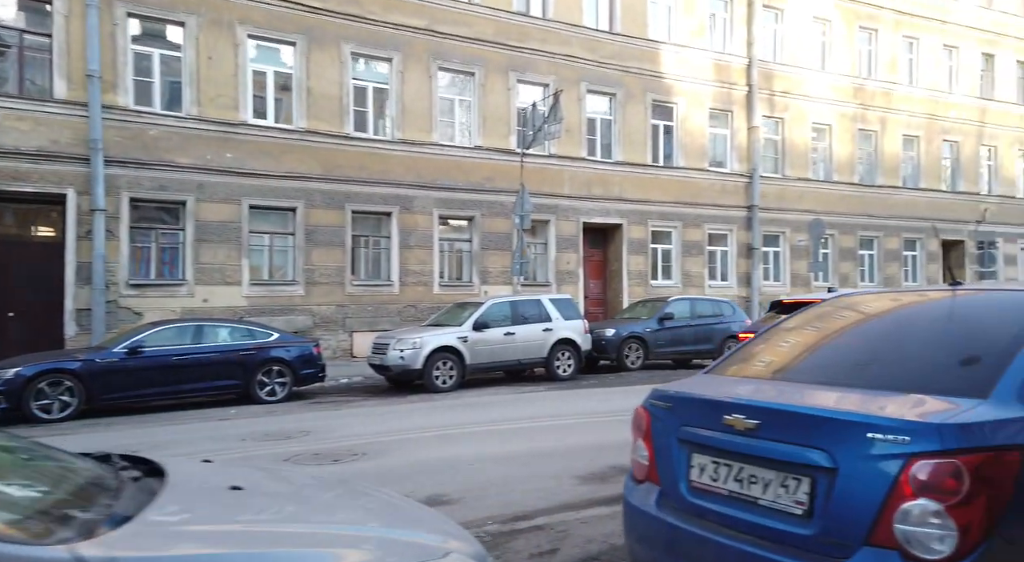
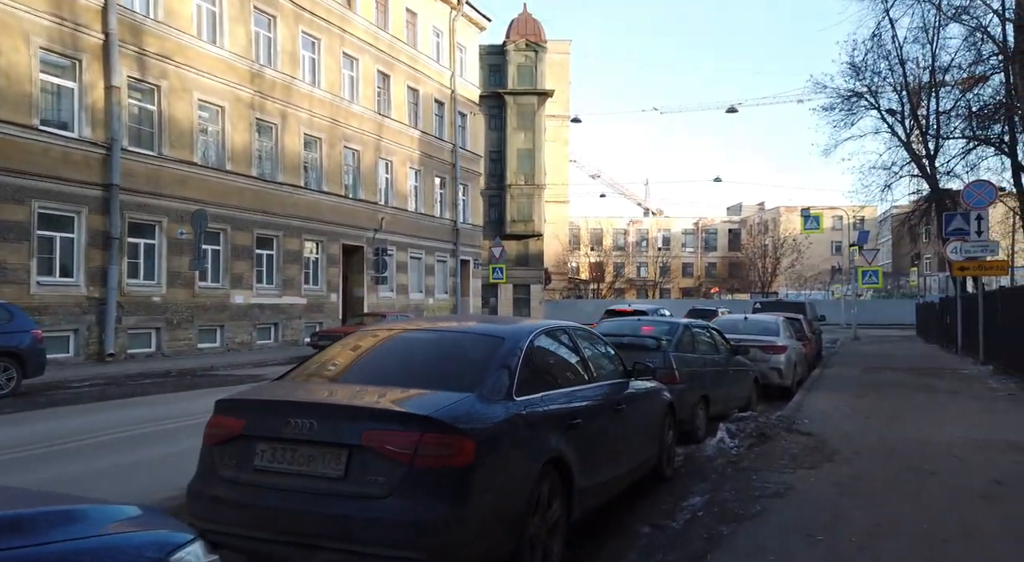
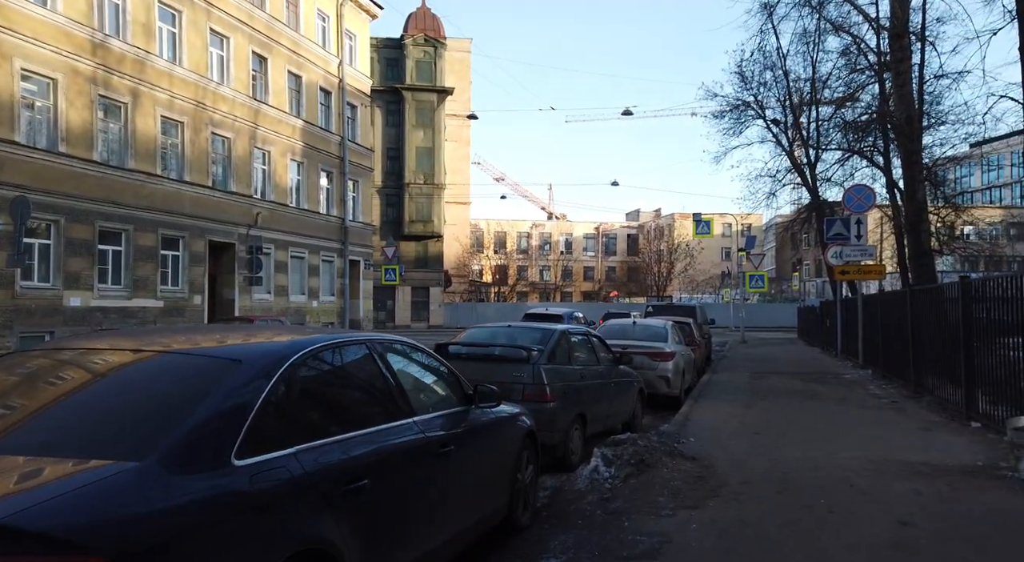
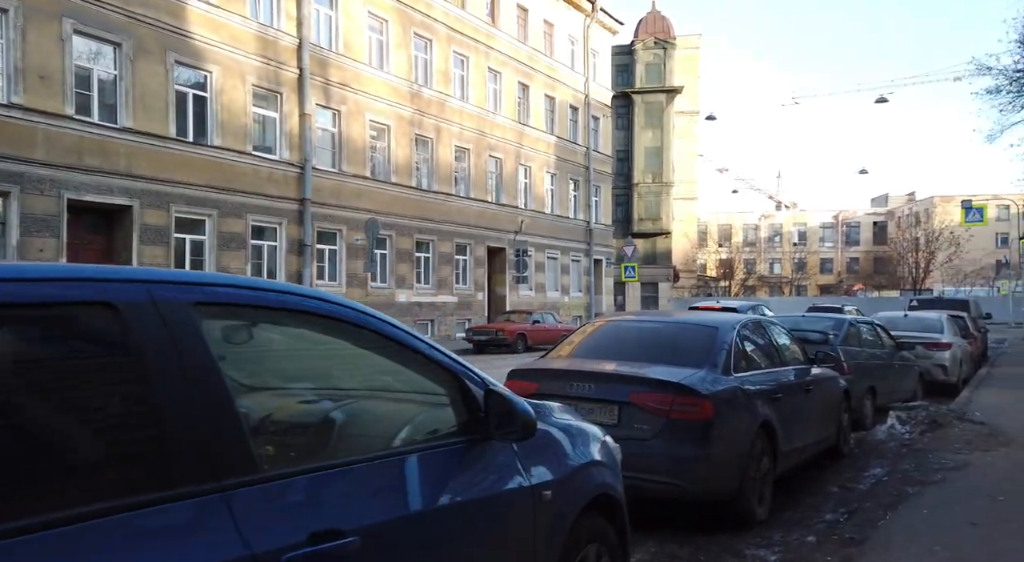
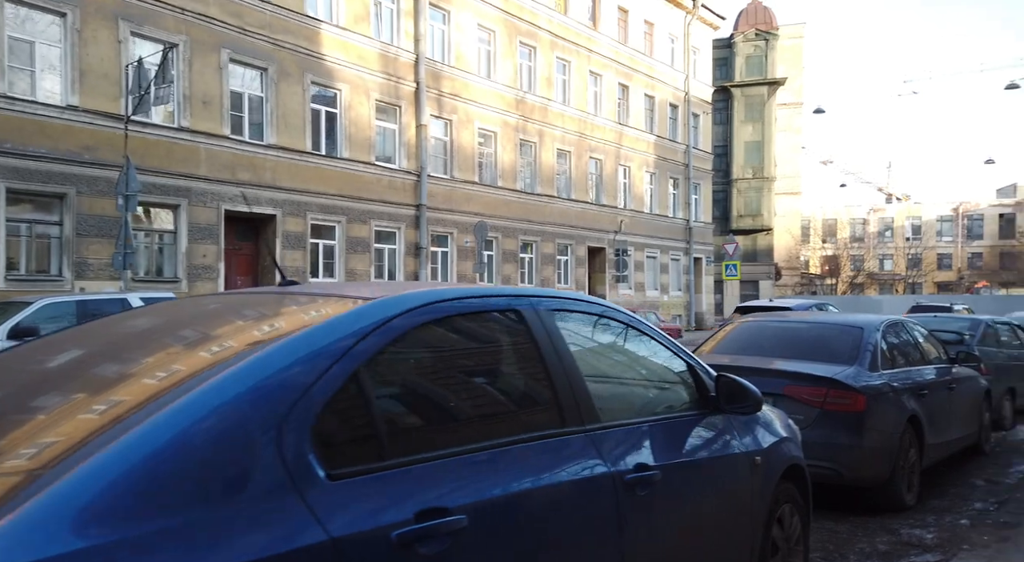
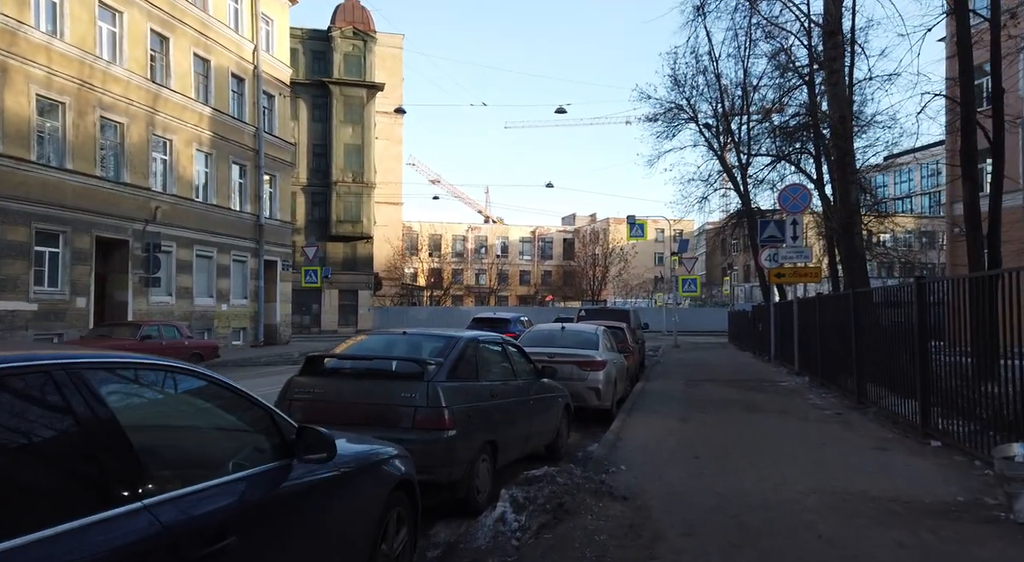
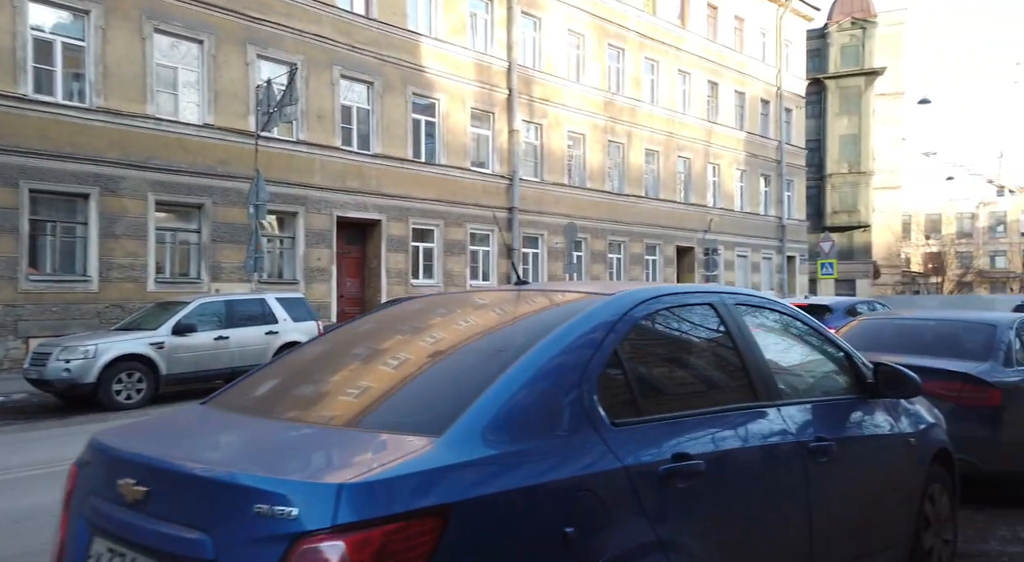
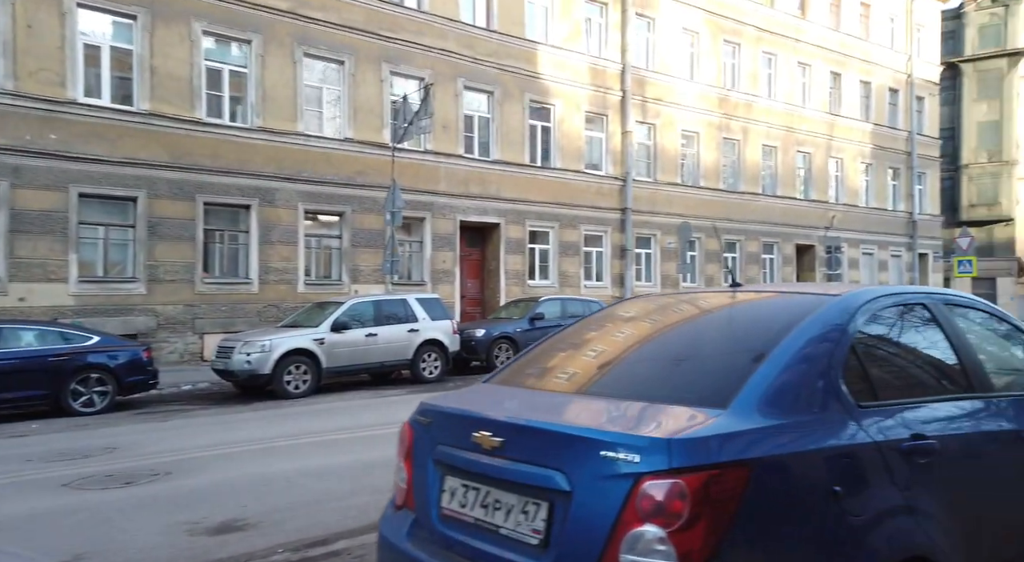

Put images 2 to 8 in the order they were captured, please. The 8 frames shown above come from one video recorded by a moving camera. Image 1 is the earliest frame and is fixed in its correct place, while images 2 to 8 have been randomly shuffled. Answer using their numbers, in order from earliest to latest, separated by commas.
8, 7, 5, 4, 2, 3, 6
